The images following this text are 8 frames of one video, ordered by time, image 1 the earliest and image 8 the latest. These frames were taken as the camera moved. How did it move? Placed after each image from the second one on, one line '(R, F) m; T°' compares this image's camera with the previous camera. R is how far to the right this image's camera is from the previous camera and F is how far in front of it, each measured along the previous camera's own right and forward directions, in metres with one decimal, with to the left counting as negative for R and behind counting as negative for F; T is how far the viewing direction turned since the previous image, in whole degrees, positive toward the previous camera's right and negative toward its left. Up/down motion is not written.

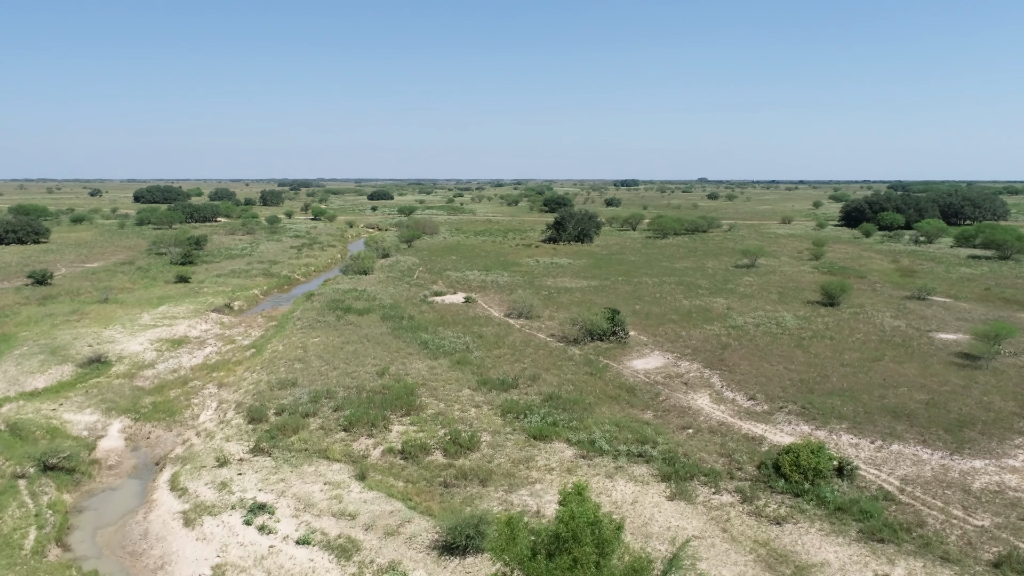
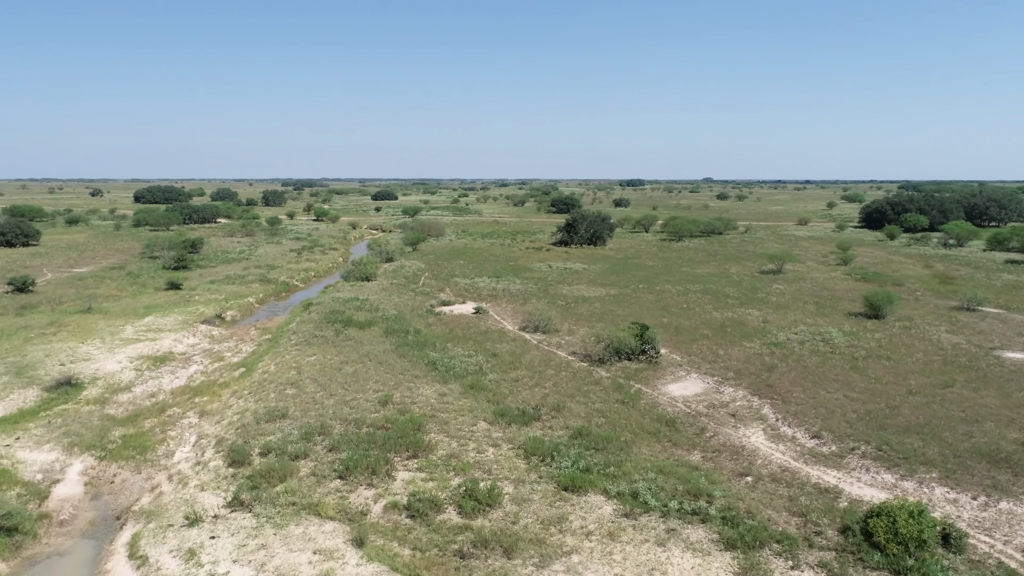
(-0.5, +2.9) m; 0°
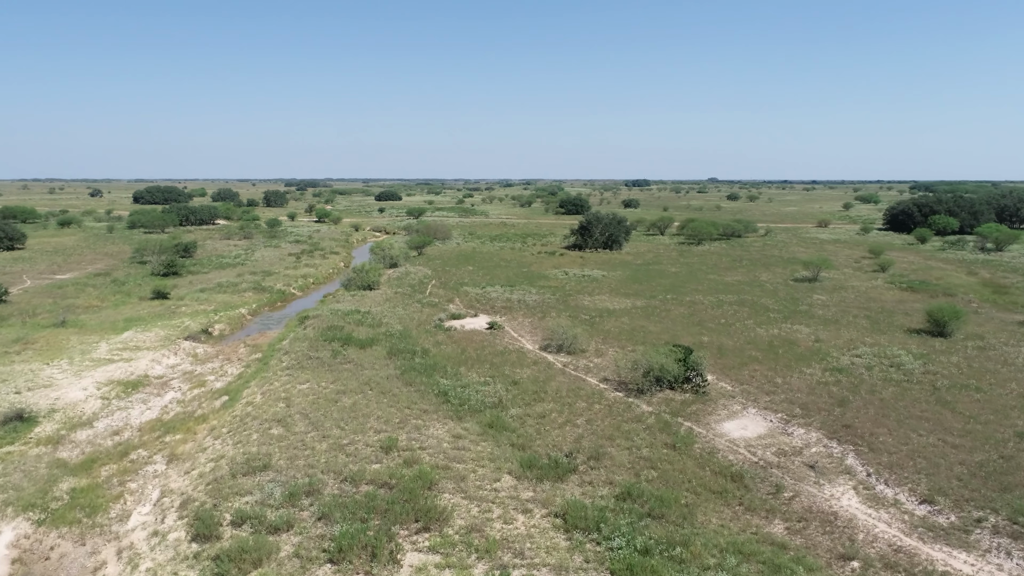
(-0.6, +3.5) m; 0°
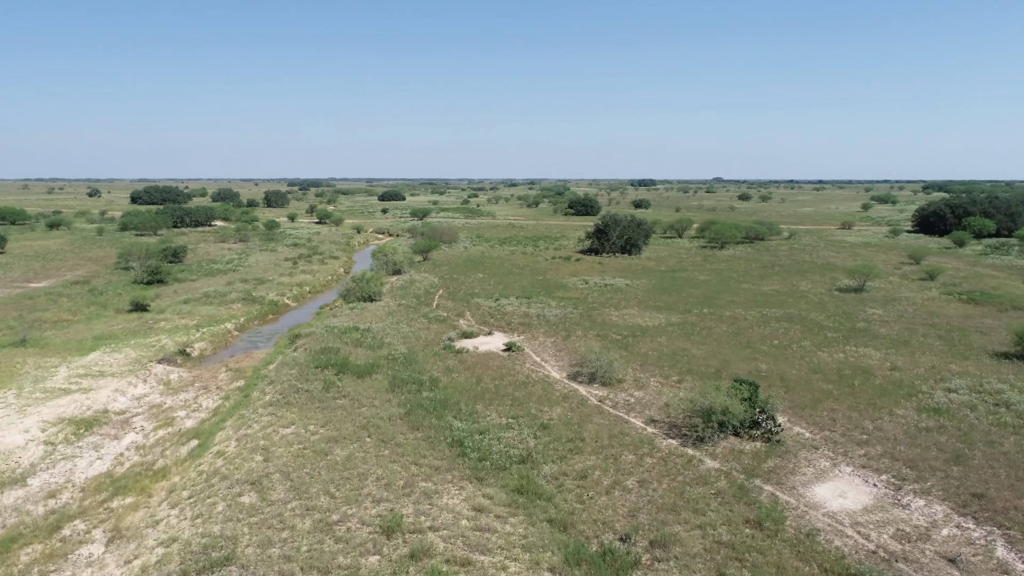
(-0.6, +4.0) m; 0°
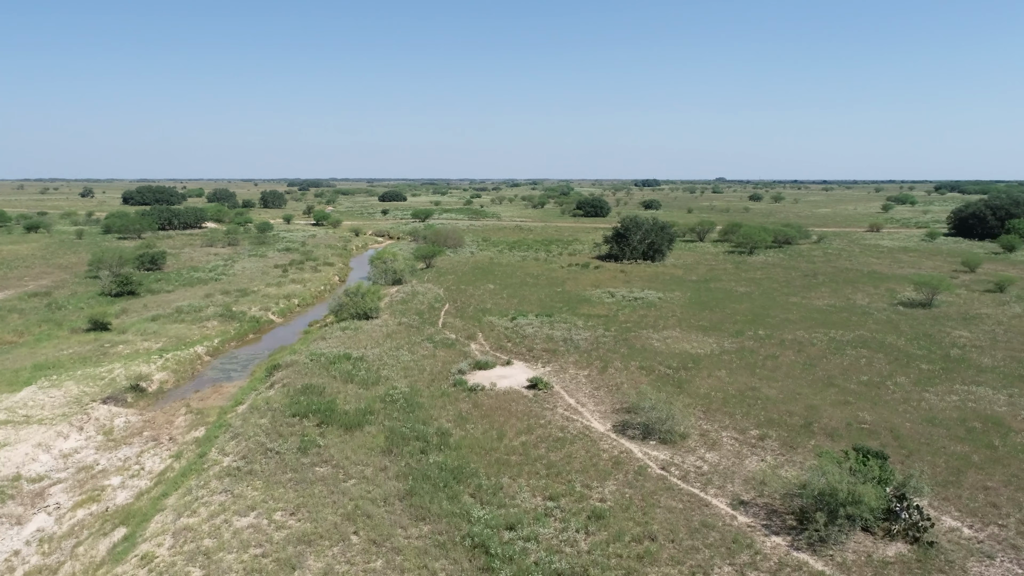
(-0.7, +5.1) m; 0°
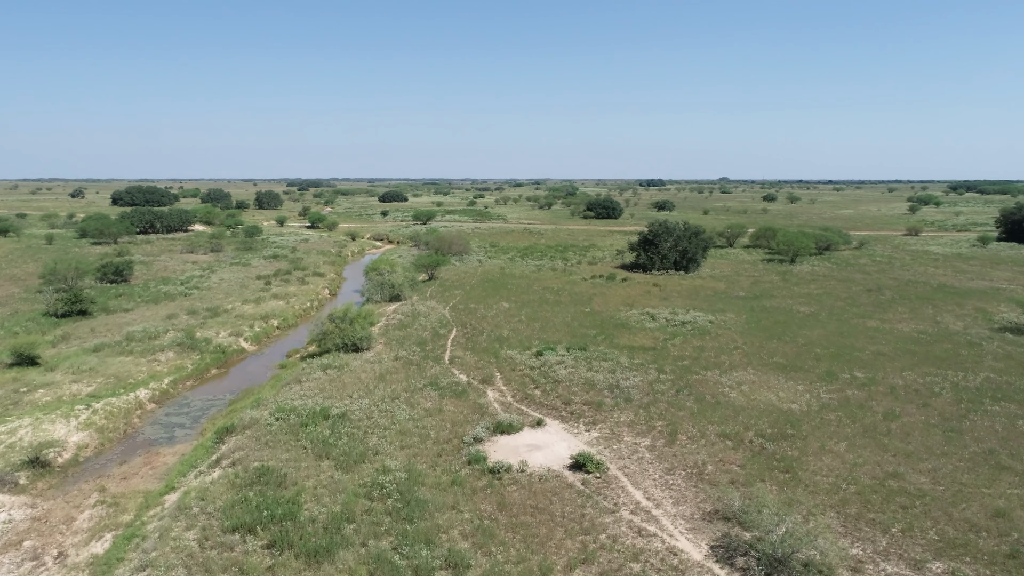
(-0.8, +6.2) m; 0°
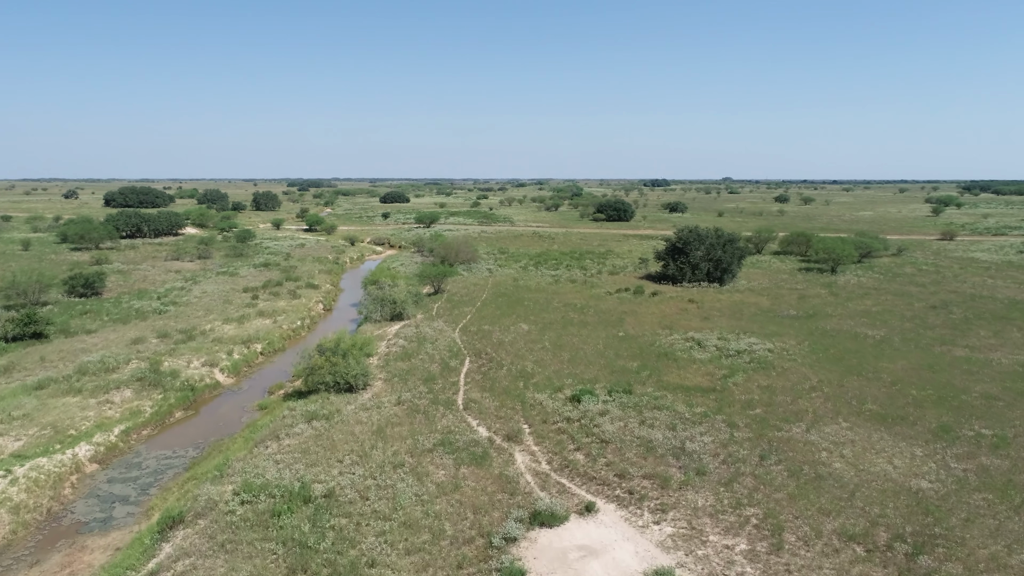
(-0.7, +4.6) m; 0°
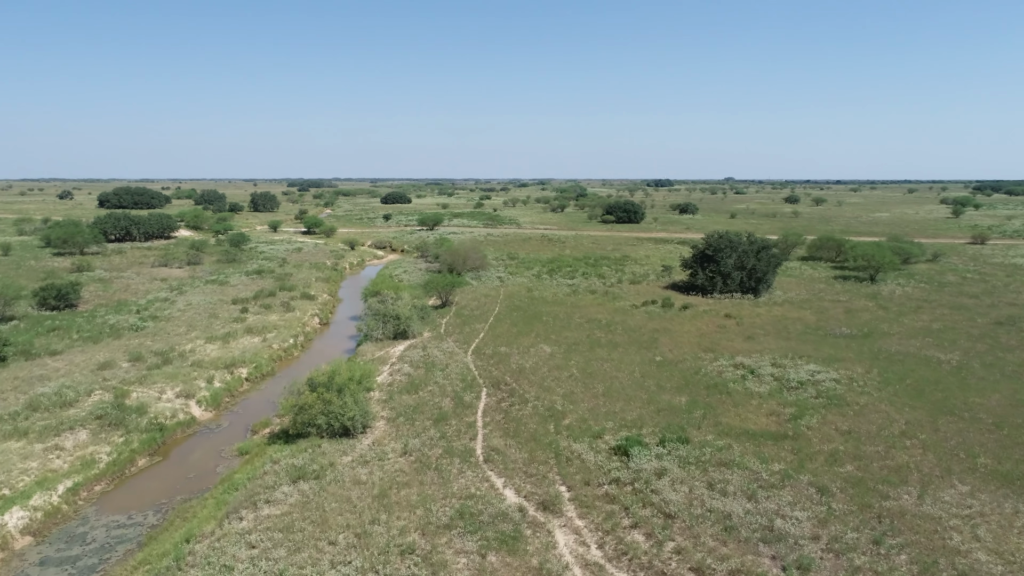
(-0.7, +3.6) m; 0°
